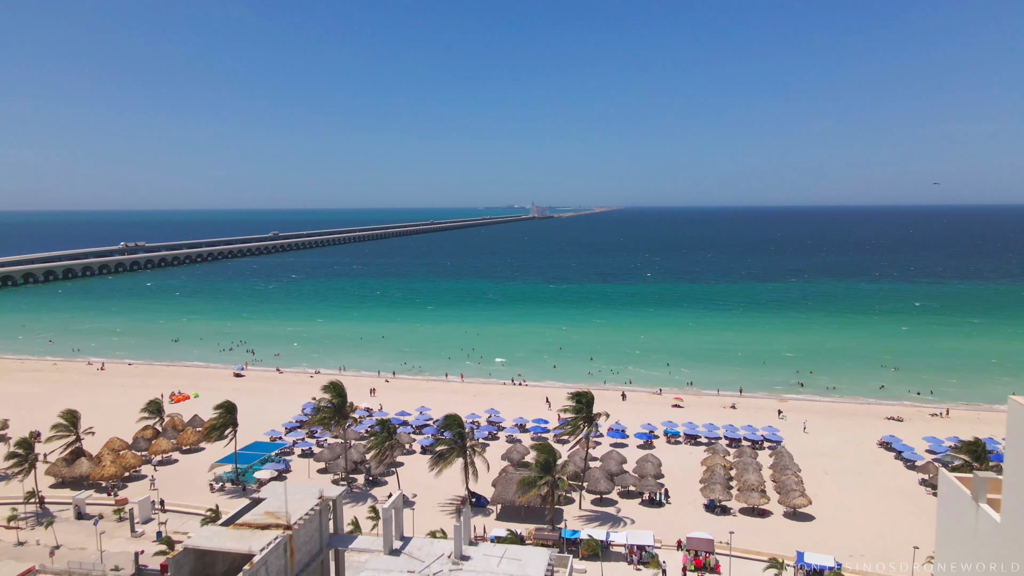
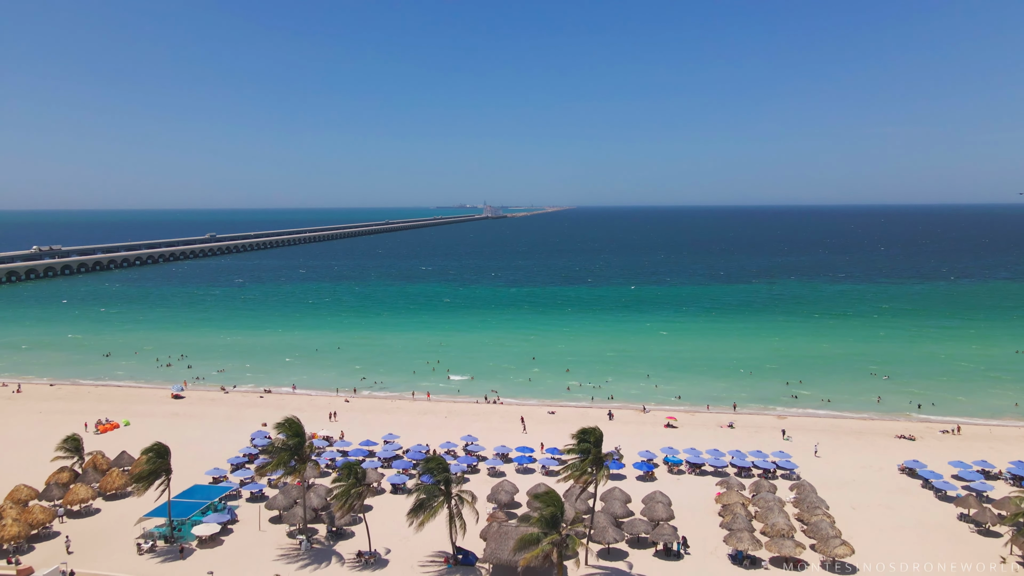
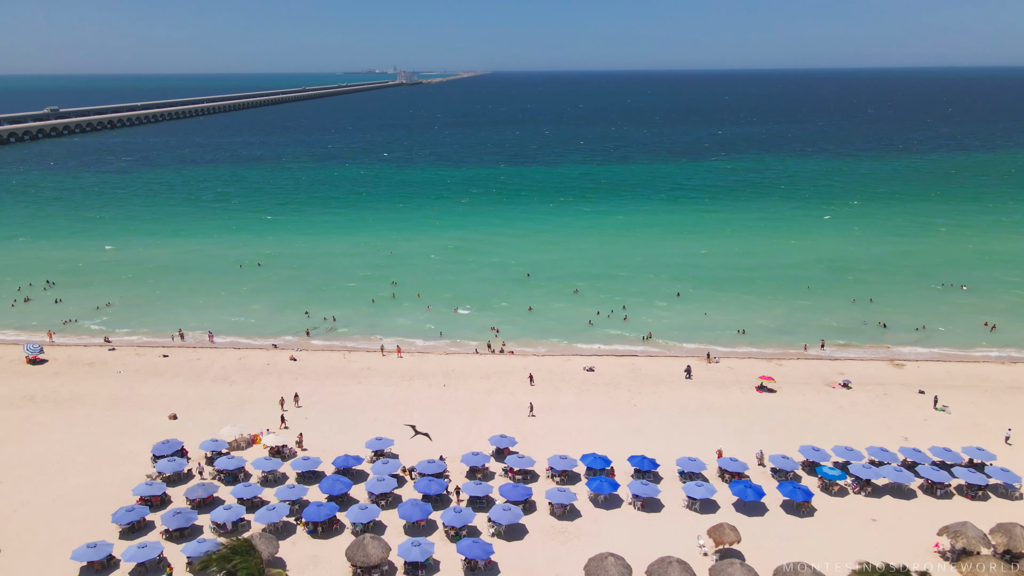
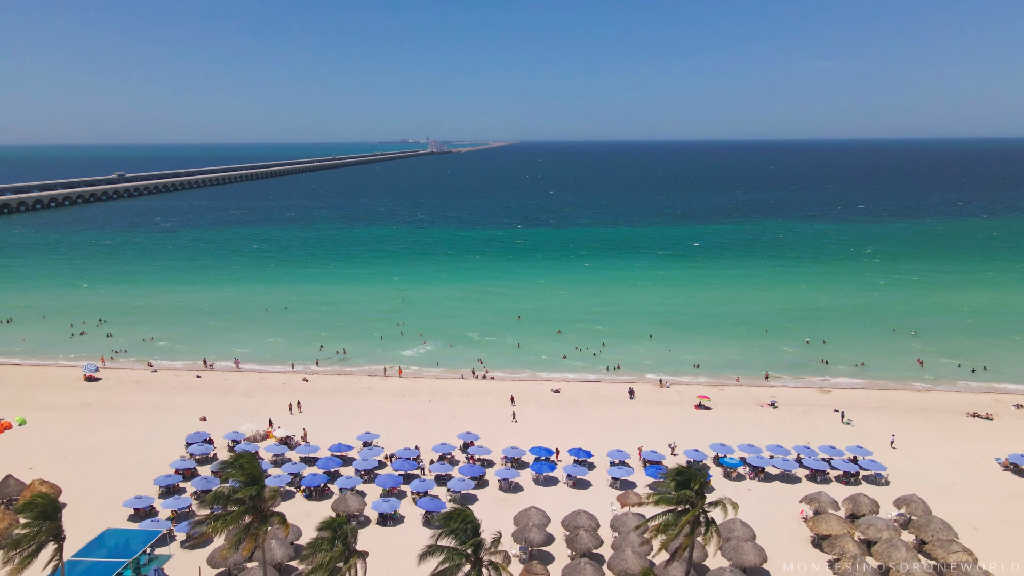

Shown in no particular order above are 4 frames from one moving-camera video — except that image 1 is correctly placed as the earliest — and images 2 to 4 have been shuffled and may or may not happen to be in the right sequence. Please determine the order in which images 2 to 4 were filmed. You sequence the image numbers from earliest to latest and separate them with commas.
2, 4, 3
